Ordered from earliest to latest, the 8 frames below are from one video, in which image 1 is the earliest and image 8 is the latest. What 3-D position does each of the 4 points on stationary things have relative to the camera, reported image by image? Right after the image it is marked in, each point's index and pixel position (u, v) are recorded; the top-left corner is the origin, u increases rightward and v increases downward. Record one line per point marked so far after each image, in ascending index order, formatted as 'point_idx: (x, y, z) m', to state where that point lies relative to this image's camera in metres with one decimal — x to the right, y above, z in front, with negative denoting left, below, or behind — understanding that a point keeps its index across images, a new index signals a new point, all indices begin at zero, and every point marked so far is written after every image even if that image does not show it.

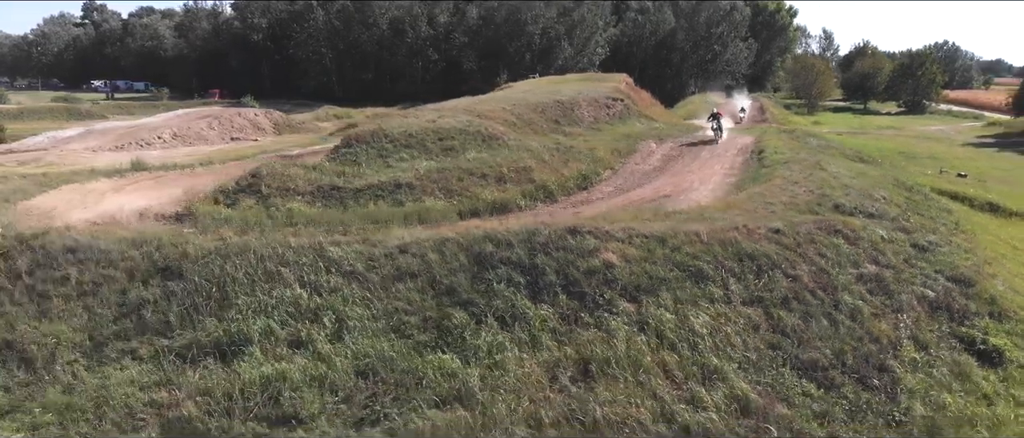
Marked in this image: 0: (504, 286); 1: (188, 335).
0: (-0.1, -0.7, +8.9) m
1: (-3.5, -1.3, +9.0) m
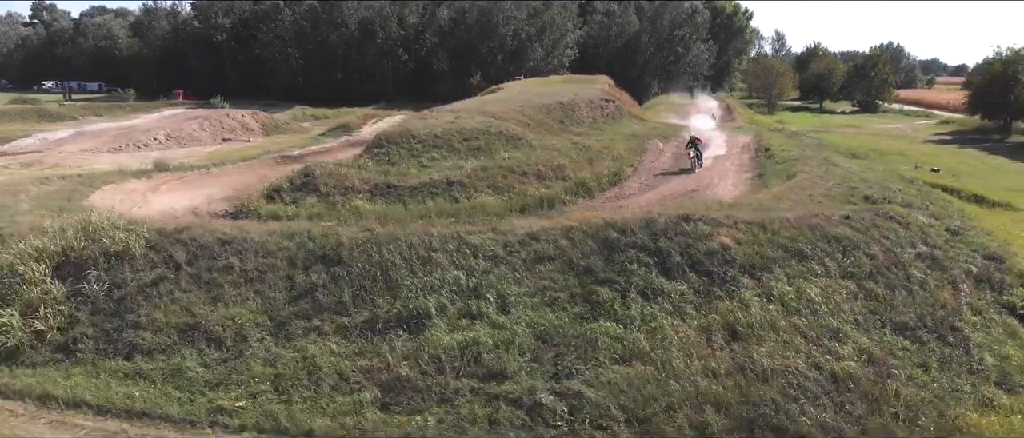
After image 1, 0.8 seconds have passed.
0: (+1.6, -0.6, +10.4) m
1: (-1.8, -1.2, +10.2) m
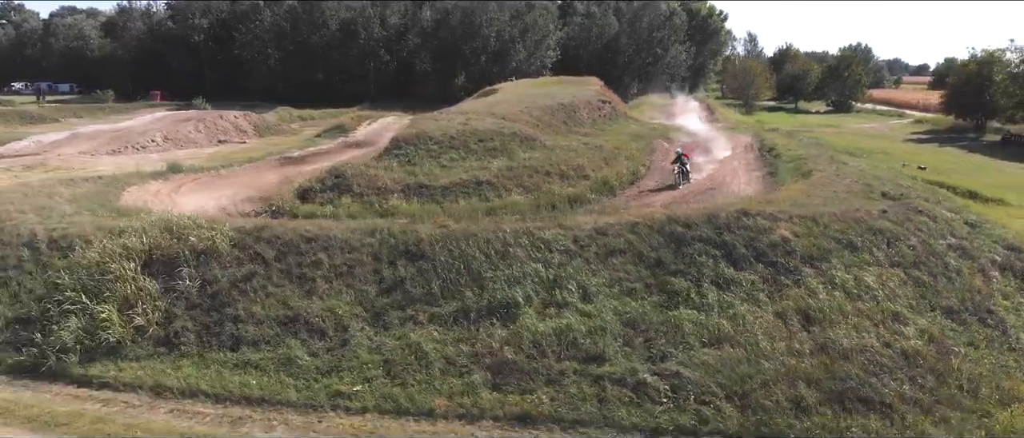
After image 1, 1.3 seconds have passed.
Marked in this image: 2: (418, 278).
0: (+2.7, -0.5, +11.2) m
1: (-0.7, -1.1, +10.9) m
2: (-1.3, -0.8, +11.4) m
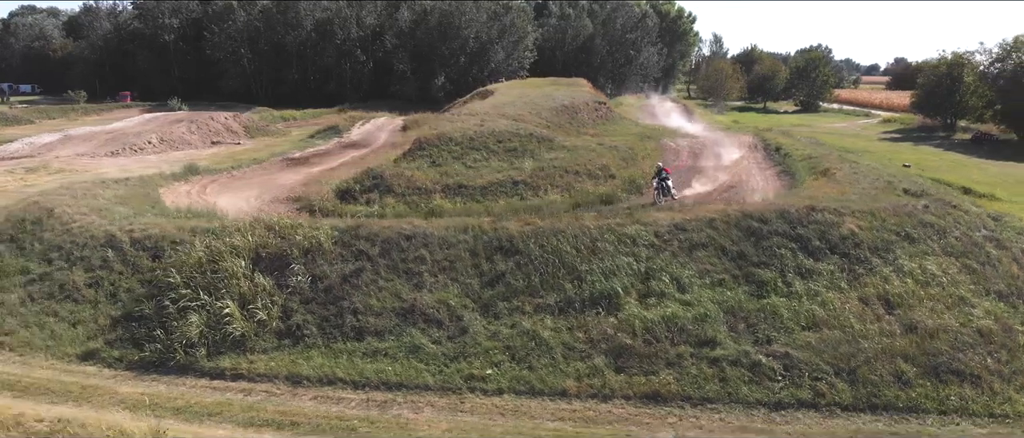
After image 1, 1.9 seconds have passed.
0: (+4.1, -0.5, +12.2) m
1: (+0.7, -1.1, +11.7) m
2: (+0.1, -0.8, +12.2) m
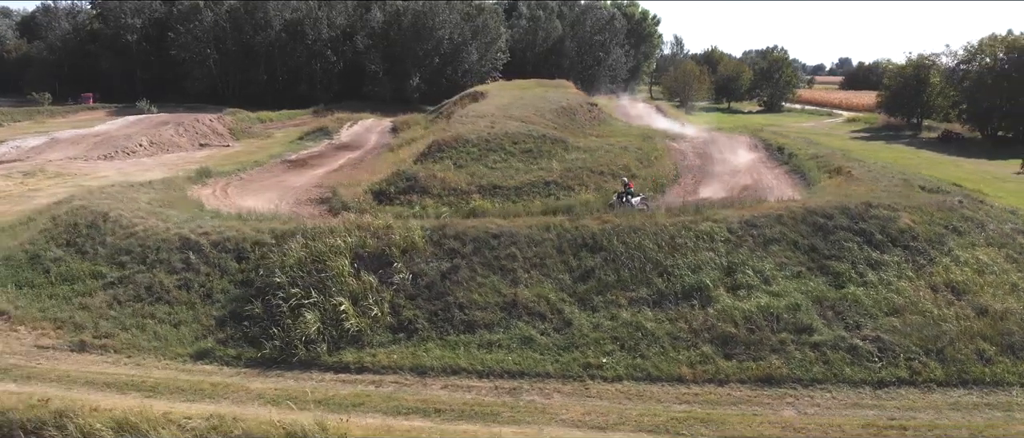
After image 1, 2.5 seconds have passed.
0: (+5.5, -0.4, +13.3) m
1: (+2.2, -1.1, +12.5) m
2: (+1.5, -0.8, +13.0) m
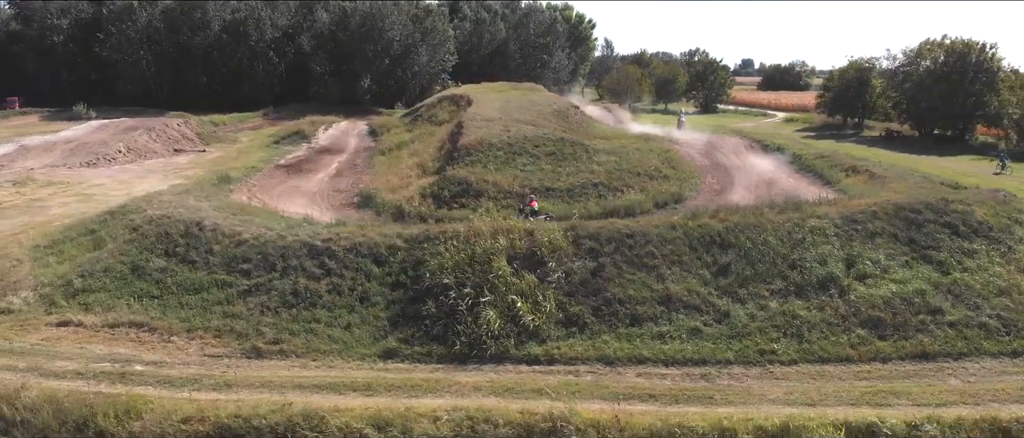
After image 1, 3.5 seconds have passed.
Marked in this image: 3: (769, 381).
0: (+8.0, -0.3, +15.1) m
1: (+4.8, -1.0, +13.9) m
2: (+4.1, -0.8, +14.3) m
3: (+3.7, -2.3, +11.7) m
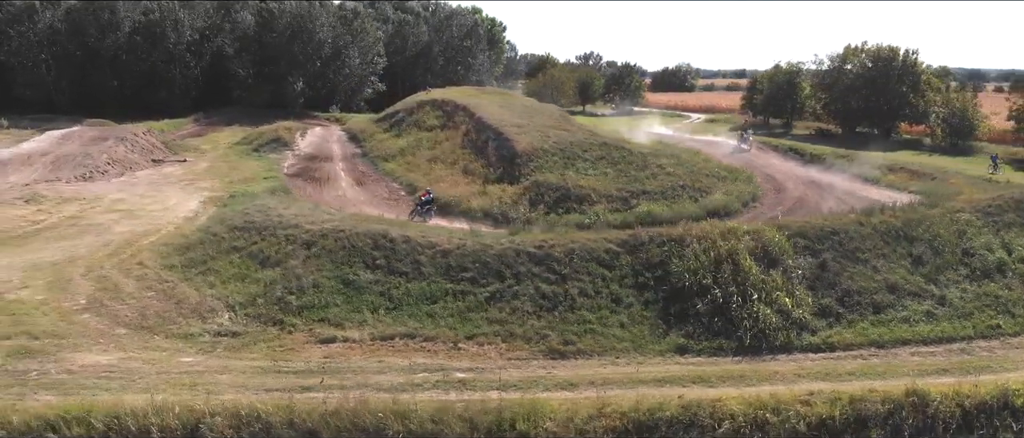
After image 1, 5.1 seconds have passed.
0: (+12.2, -0.1, +18.1) m
1: (+9.3, -0.9, +16.4) m
2: (+8.5, -0.7, +16.6) m
3: (+8.7, -2.2, +14.0) m
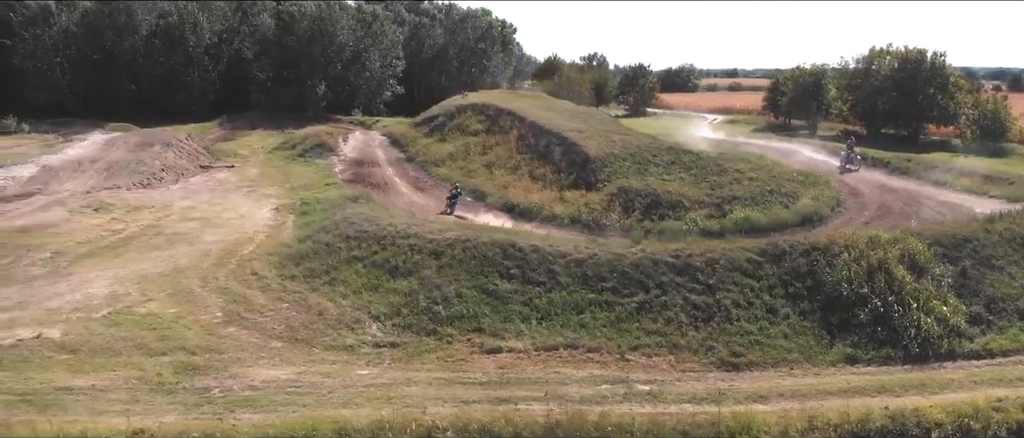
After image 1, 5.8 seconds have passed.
0: (+15.0, -0.2, +18.7) m
1: (+12.2, -1.1, +17.0) m
2: (+11.4, -0.8, +17.1) m
3: (+11.7, -2.4, +14.5) m
